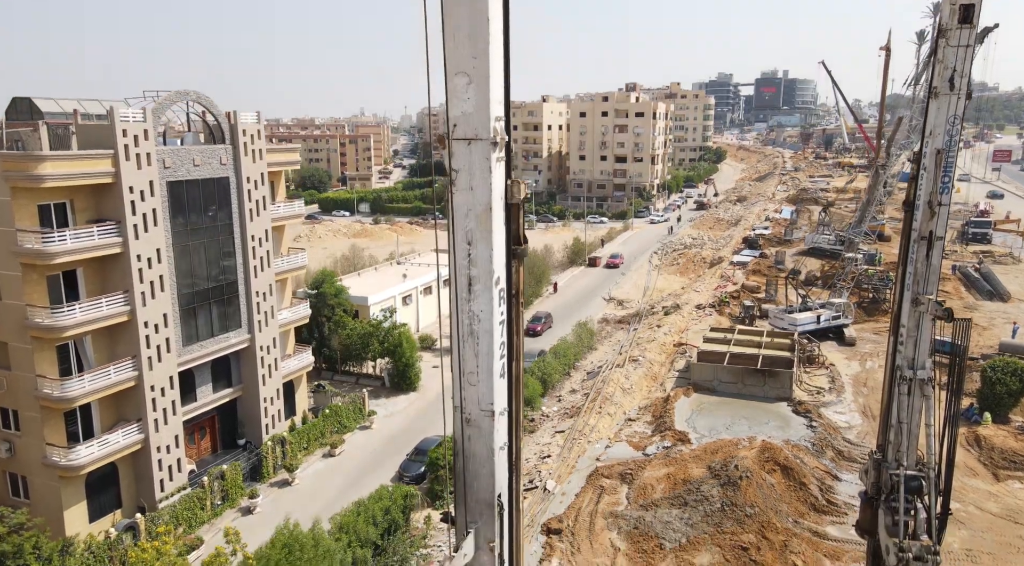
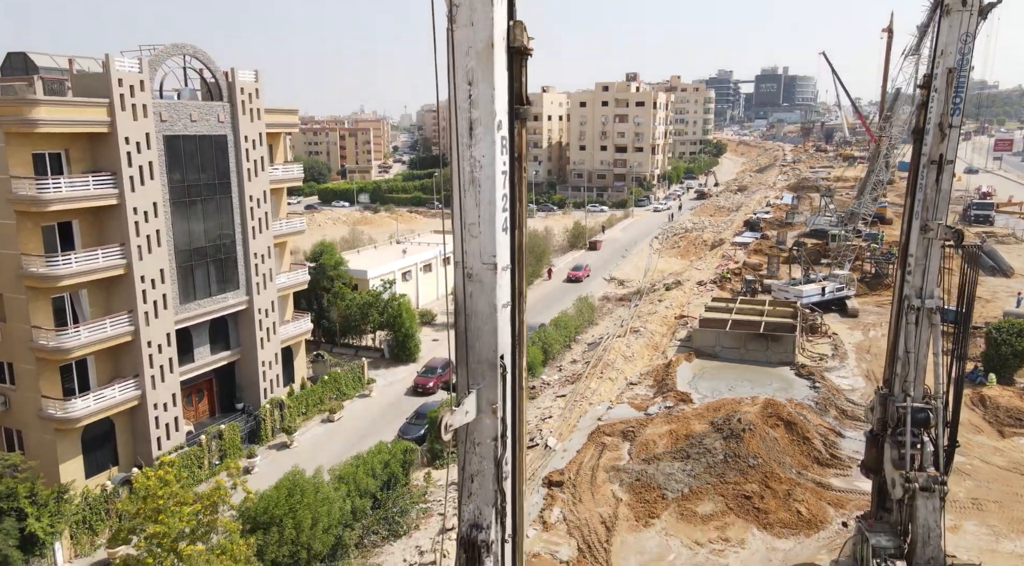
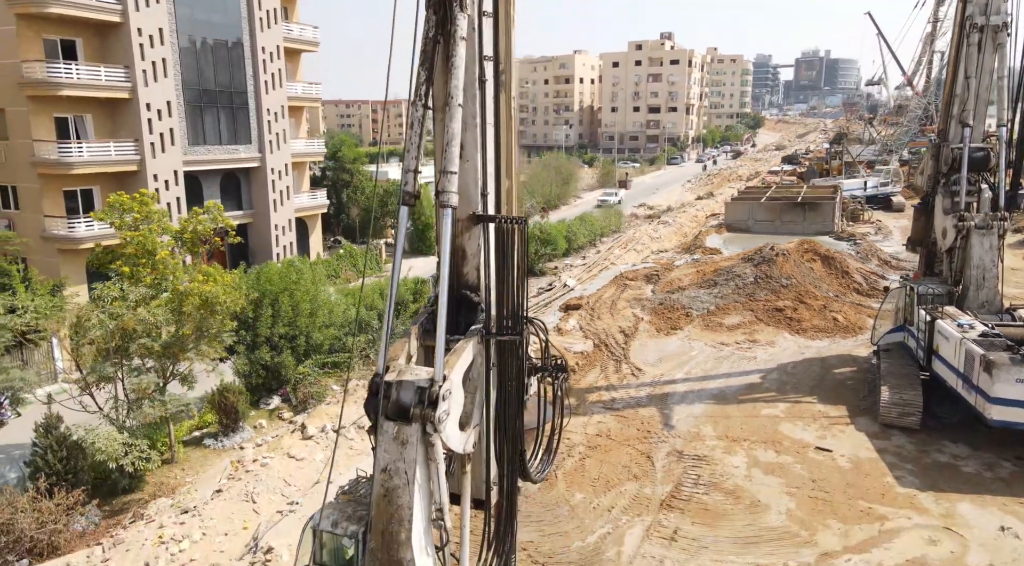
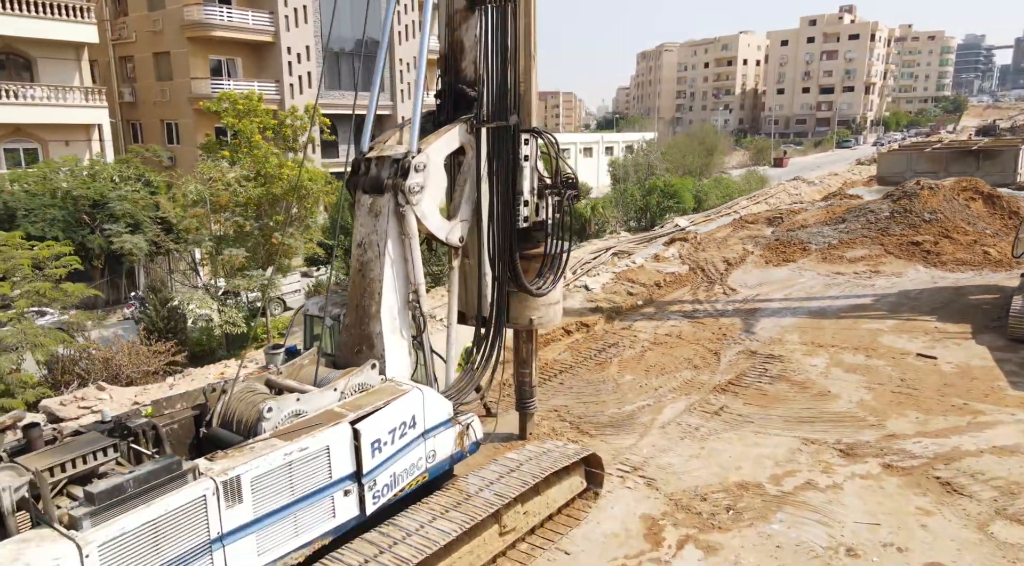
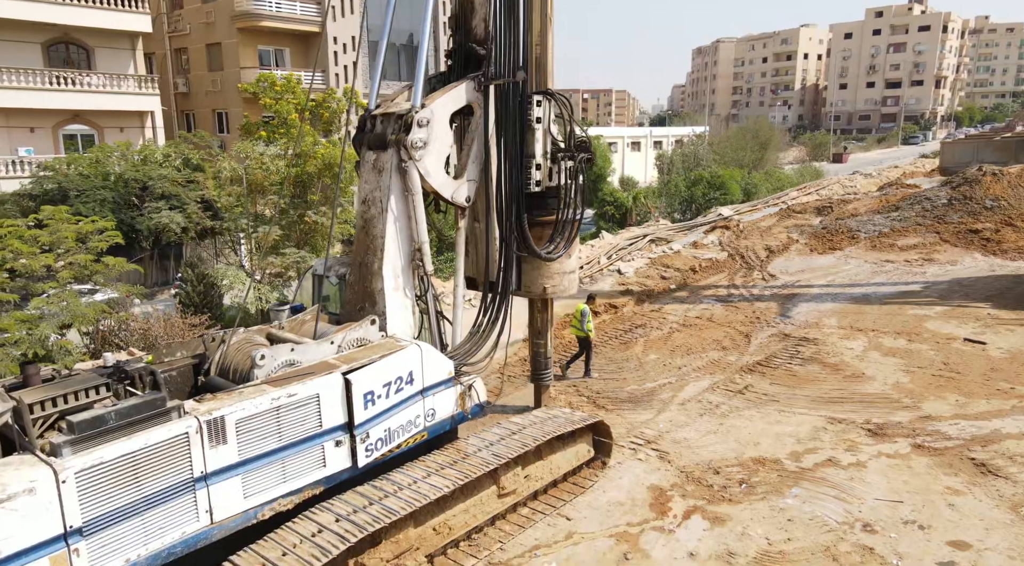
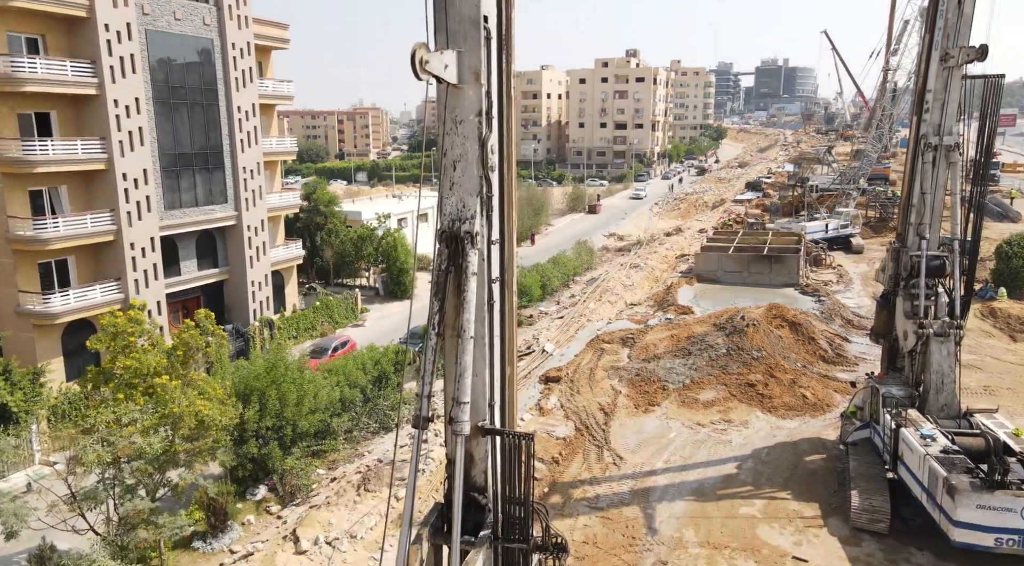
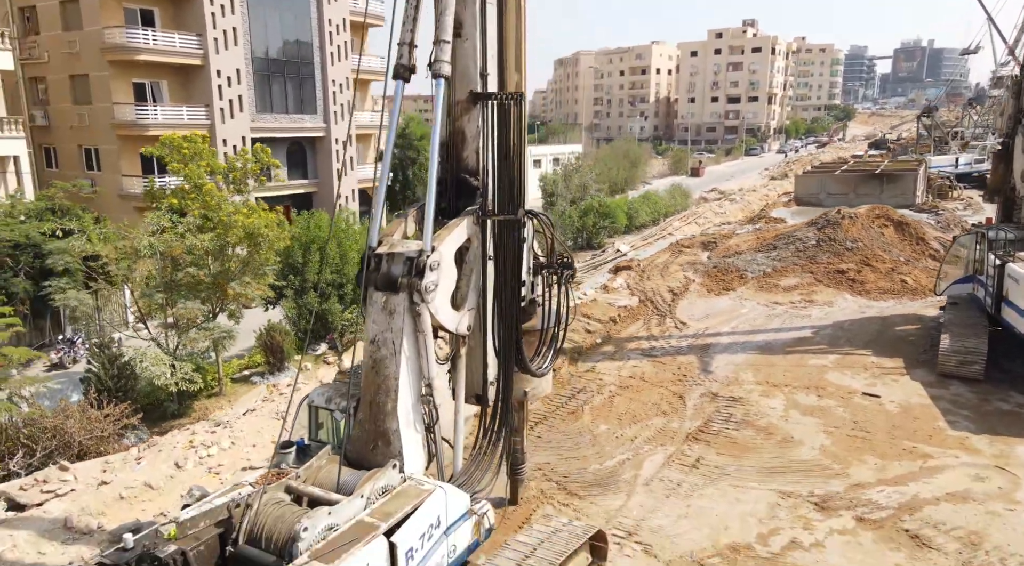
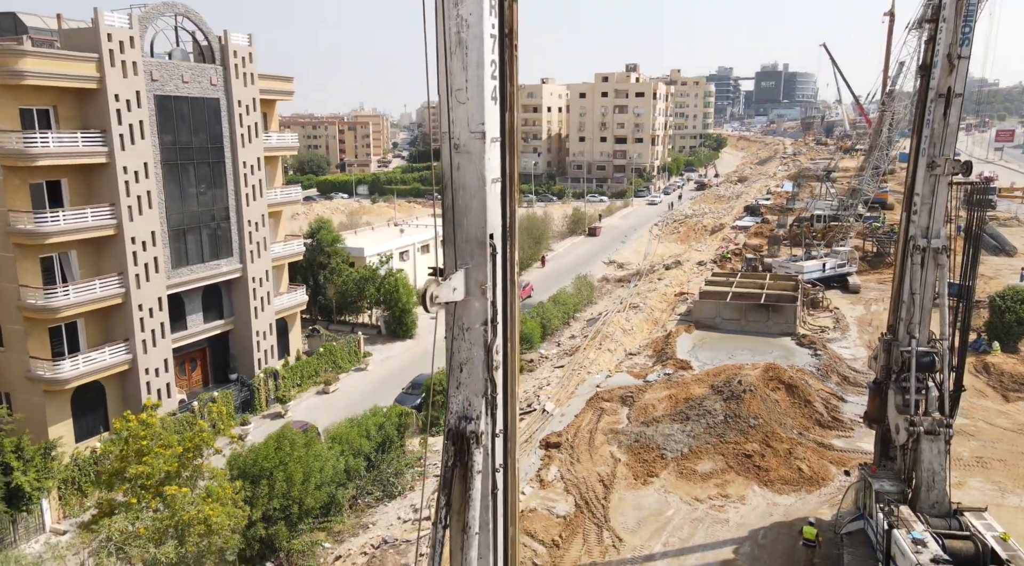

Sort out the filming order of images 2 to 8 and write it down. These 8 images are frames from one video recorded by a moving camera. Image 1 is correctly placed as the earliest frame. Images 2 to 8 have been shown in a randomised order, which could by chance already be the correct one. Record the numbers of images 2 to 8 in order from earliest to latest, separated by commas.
2, 8, 6, 3, 7, 4, 5
